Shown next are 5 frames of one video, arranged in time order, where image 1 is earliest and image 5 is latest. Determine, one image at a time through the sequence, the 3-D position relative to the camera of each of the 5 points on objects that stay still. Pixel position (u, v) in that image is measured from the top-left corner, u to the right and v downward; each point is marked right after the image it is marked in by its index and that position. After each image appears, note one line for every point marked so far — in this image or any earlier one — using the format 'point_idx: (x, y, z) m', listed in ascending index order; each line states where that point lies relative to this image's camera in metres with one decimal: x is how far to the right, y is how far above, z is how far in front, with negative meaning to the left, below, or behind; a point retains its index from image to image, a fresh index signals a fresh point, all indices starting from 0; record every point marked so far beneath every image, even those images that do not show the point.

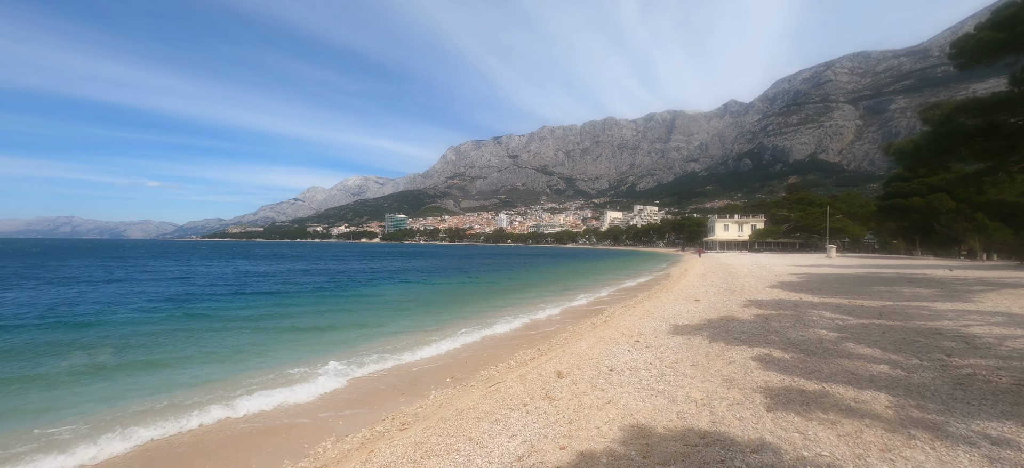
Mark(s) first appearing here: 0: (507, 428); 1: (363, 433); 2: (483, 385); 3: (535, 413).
0: (-0.1, -1.9, +4.0) m
1: (-1.7, -2.2, +4.5) m
2: (-0.4, -2.1, +5.7) m
3: (+0.3, -1.9, +4.3) m
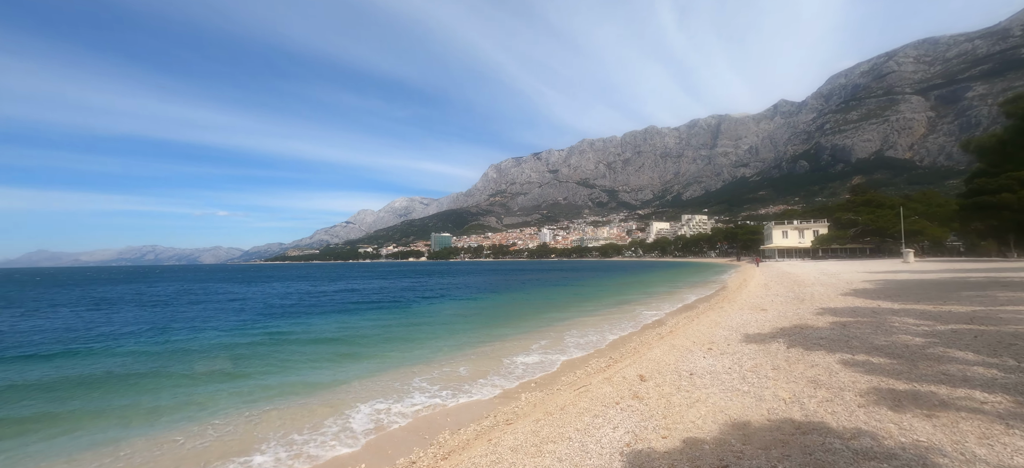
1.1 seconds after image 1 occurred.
0: (+1.0, -2.1, +4.4) m
1: (-0.5, -2.5, +5.1) m
2: (+0.9, -2.4, +6.1) m
3: (+1.4, -2.1, +4.8) m
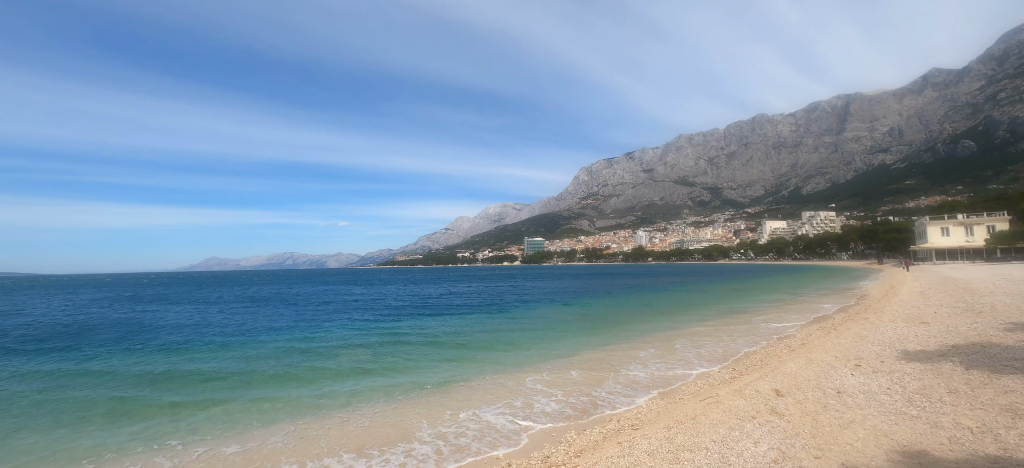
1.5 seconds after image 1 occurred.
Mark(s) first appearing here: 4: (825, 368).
0: (+2.5, -2.1, +4.3) m
1: (+1.1, -2.6, +5.3) m
2: (+2.7, -2.5, +6.0) m
3: (+2.9, -2.2, +4.5) m
4: (+5.3, -2.3, +6.8) m
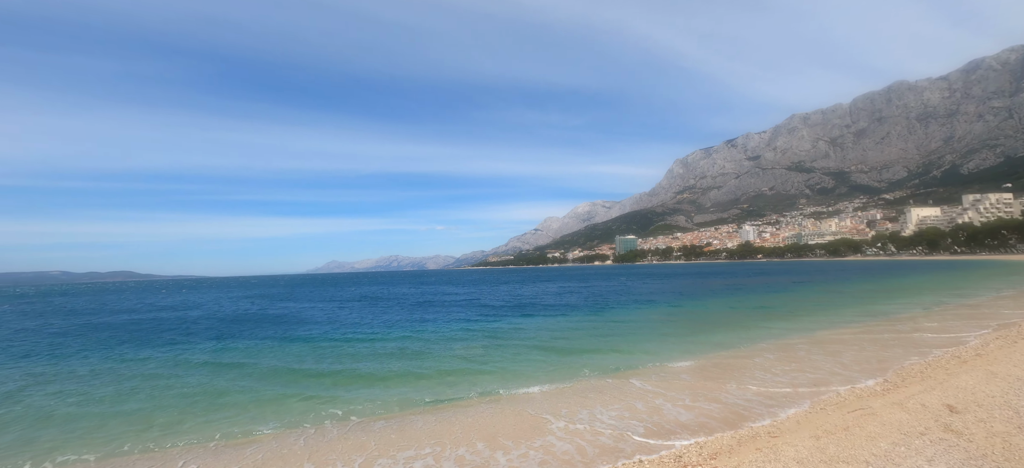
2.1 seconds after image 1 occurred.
0: (+3.9, -2.1, +3.9) m
1: (+2.8, -2.6, +5.2) m
2: (+4.5, -2.4, +5.5) m
3: (+4.3, -2.1, +4.0) m
4: (+7.2, -2.1, +5.8) m
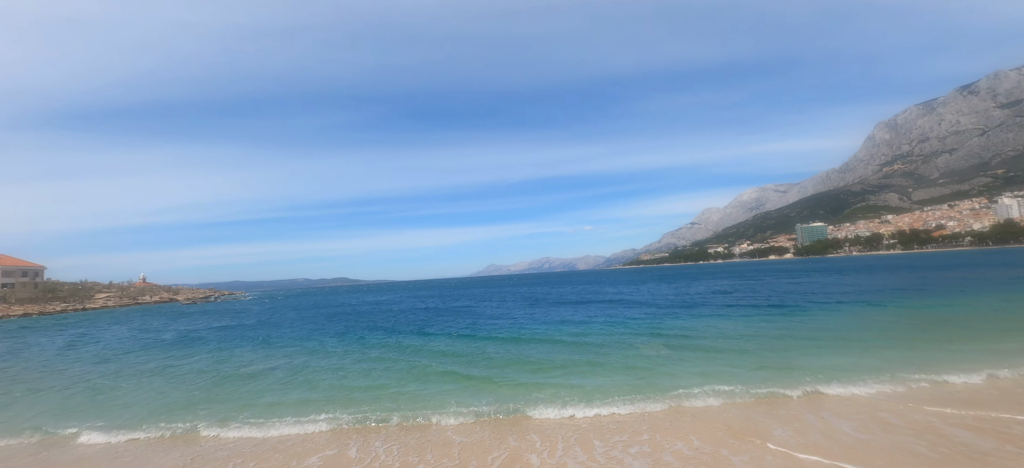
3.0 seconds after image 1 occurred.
0: (+6.2, -1.8, +2.5) m
1: (+5.7, -2.3, +4.0) m
2: (+7.3, -2.0, +3.7) m
3: (+6.7, -1.7, +2.4) m
4: (+9.9, -1.6, +3.1) m
